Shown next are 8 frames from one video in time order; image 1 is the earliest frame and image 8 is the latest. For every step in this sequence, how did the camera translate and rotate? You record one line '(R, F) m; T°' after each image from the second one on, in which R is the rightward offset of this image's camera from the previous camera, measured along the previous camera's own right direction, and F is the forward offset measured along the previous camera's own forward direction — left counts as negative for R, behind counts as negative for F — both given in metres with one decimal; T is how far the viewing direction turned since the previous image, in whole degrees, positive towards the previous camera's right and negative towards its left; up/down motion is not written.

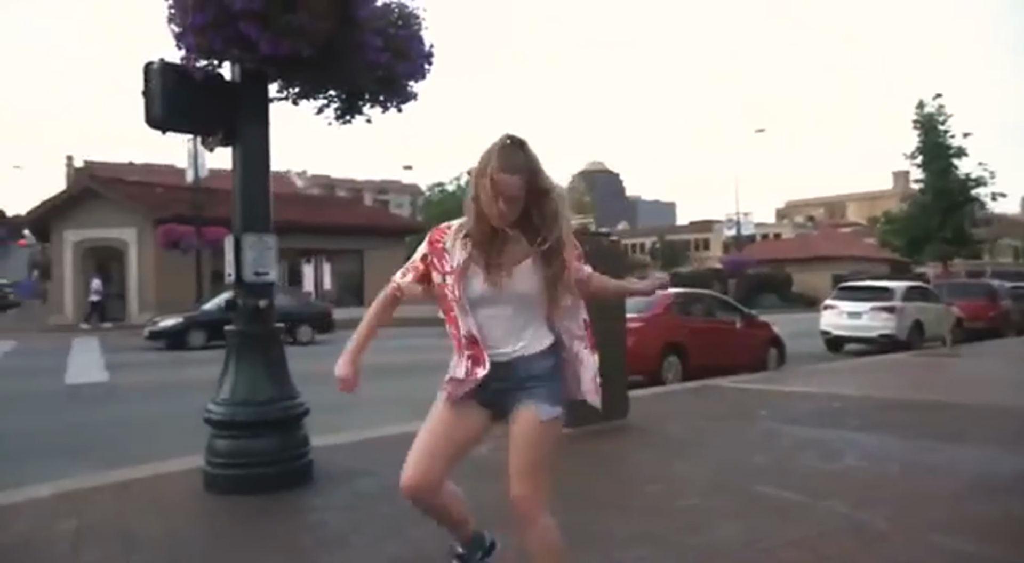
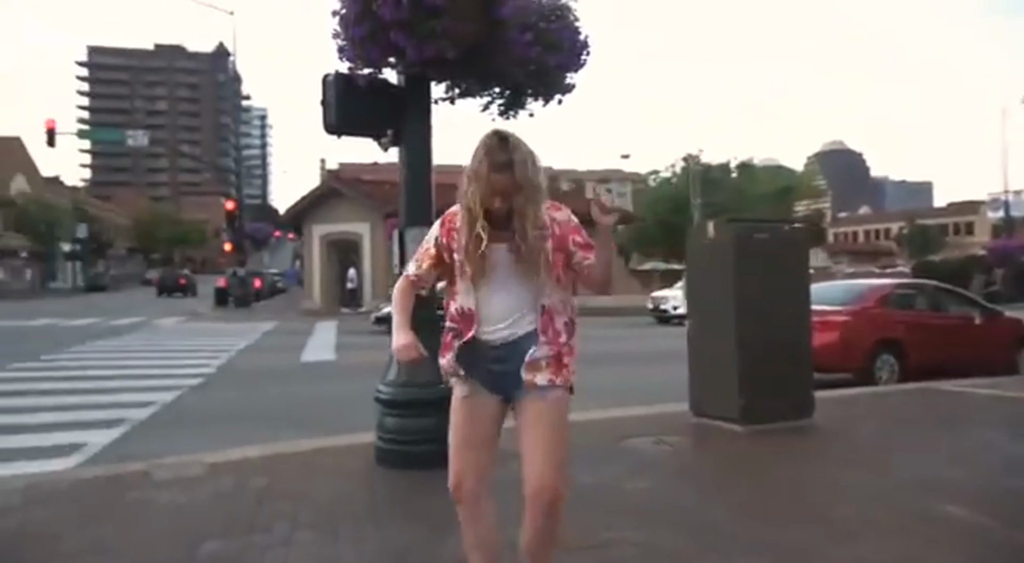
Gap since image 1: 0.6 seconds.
(+1.0, +0.1) m; -19°
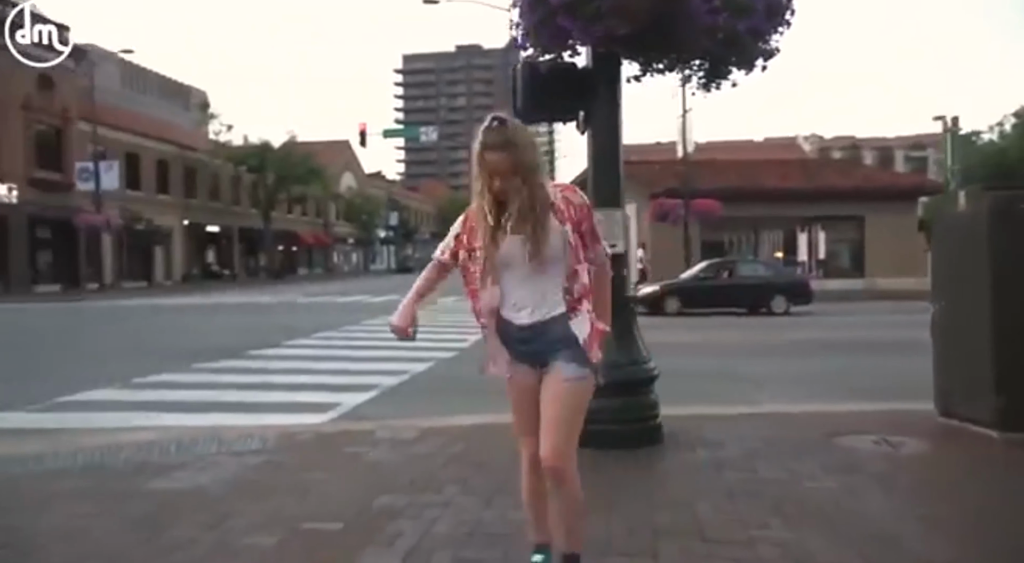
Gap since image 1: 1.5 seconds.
(+1.3, +0.3) m; -24°
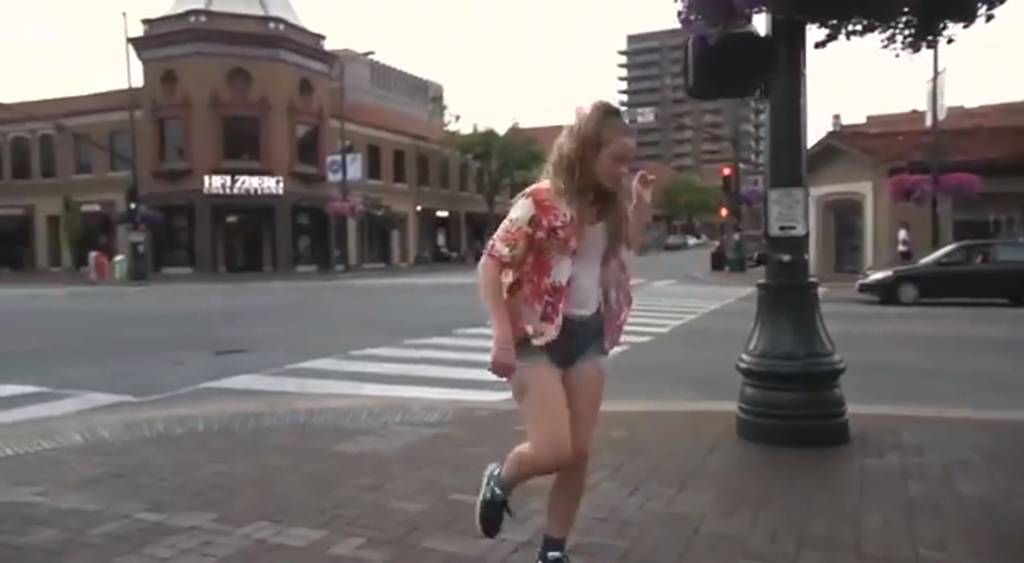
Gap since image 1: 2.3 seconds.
(+0.7, +0.1) m; -18°
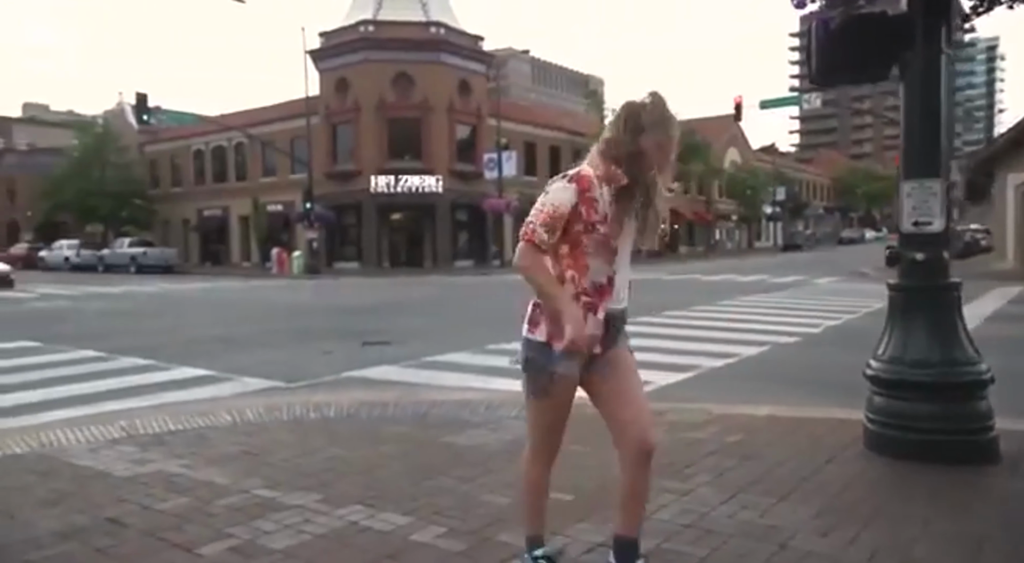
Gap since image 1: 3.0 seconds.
(+0.7, +0.1) m; -13°
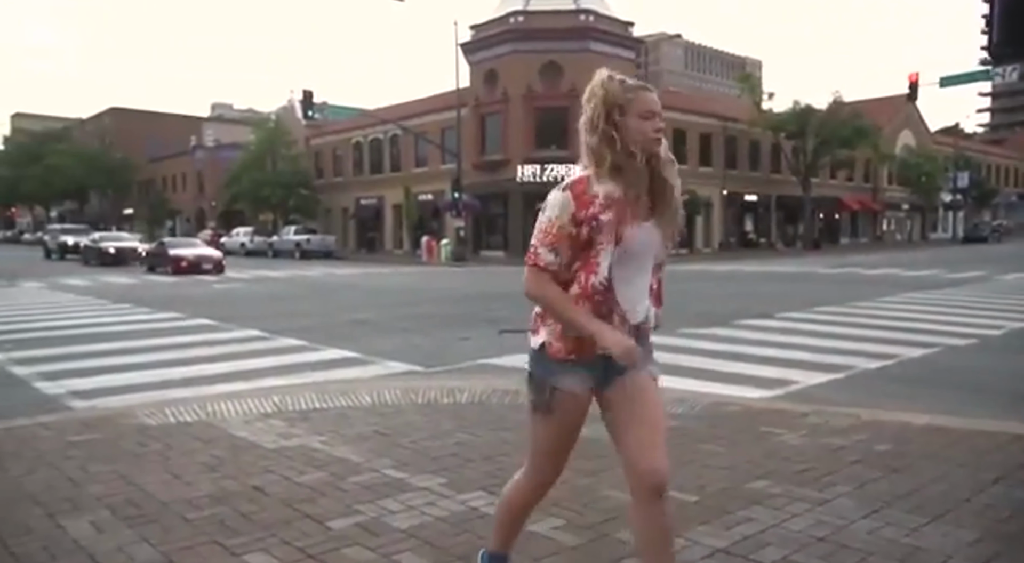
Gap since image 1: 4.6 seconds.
(+0.2, +0.1) m; -11°
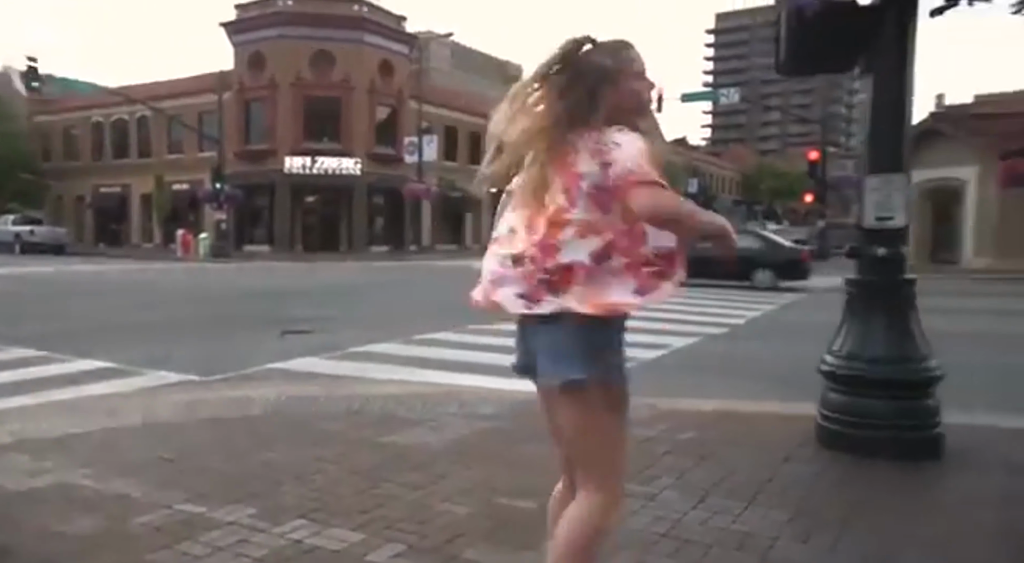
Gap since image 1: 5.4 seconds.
(-0.6, +0.3) m; +18°
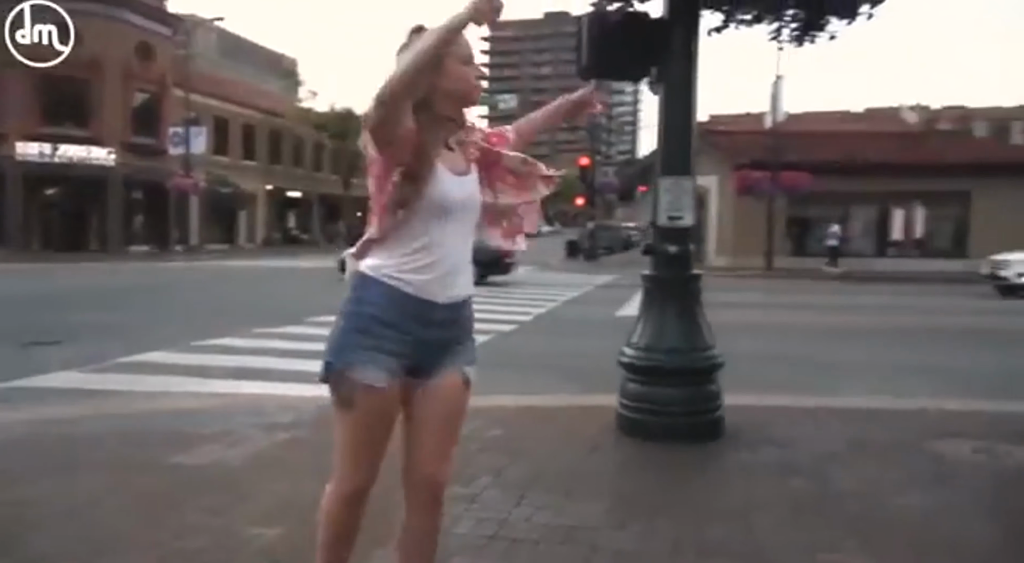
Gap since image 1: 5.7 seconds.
(-0.4, +0.2) m; +16°
